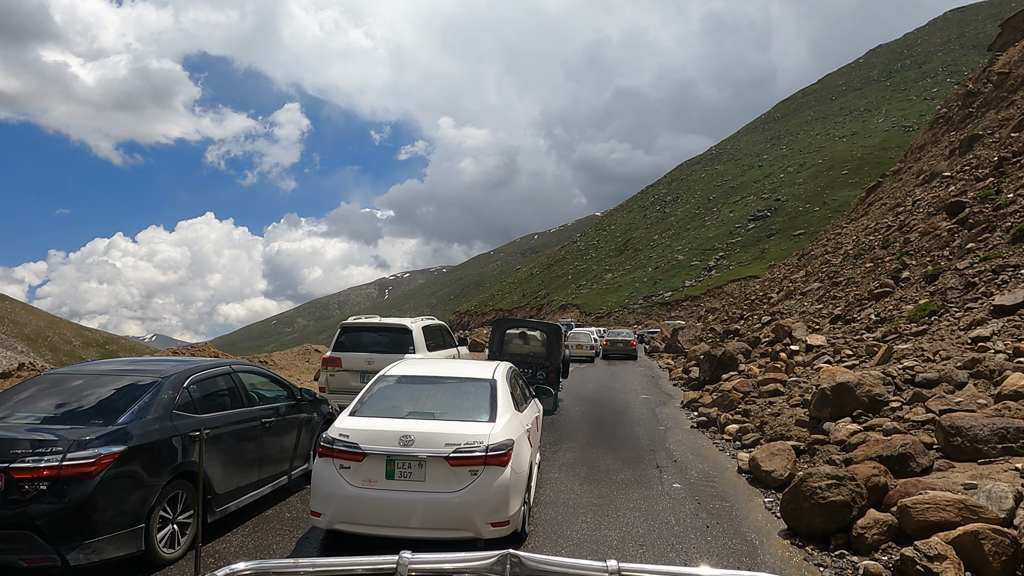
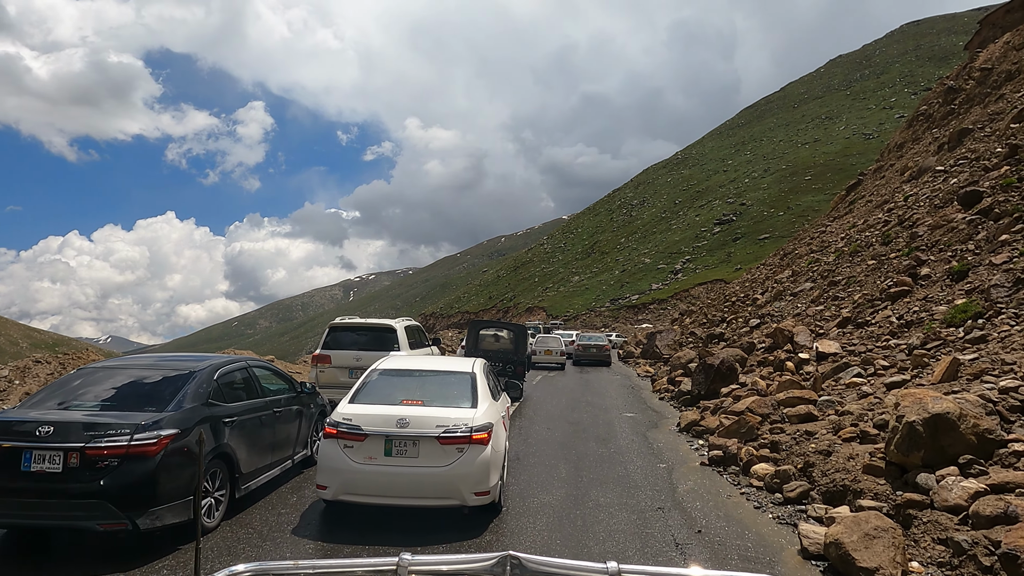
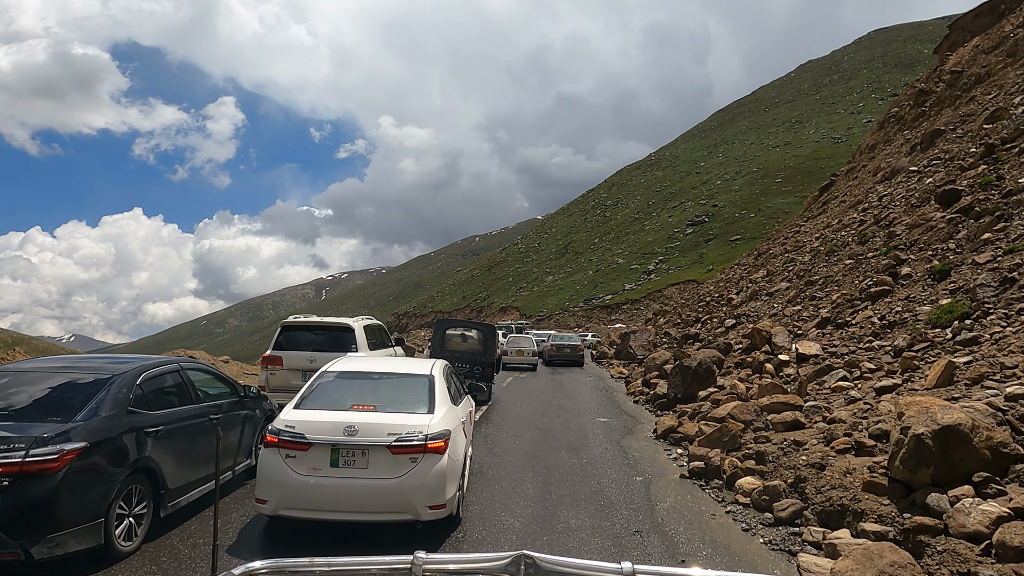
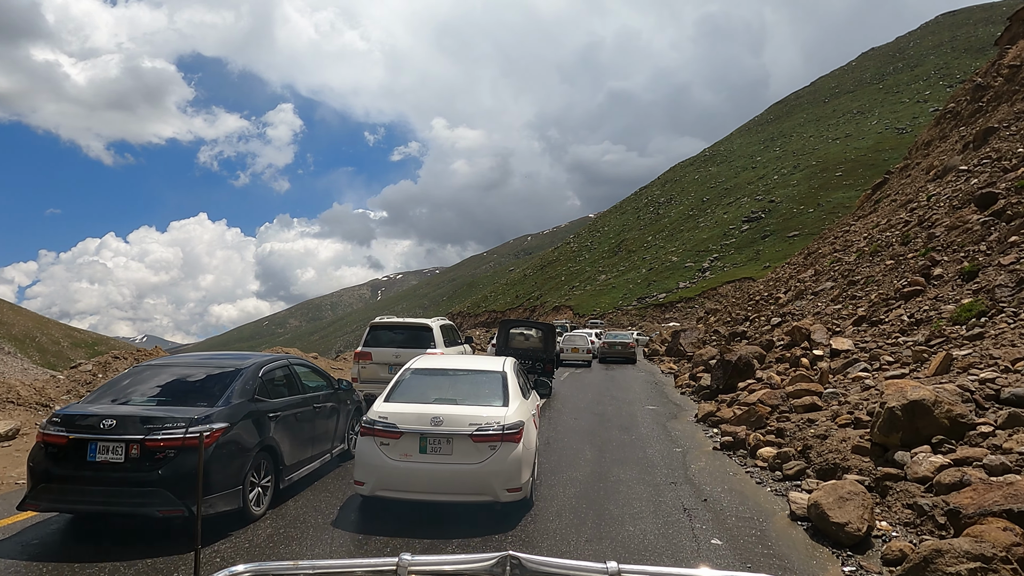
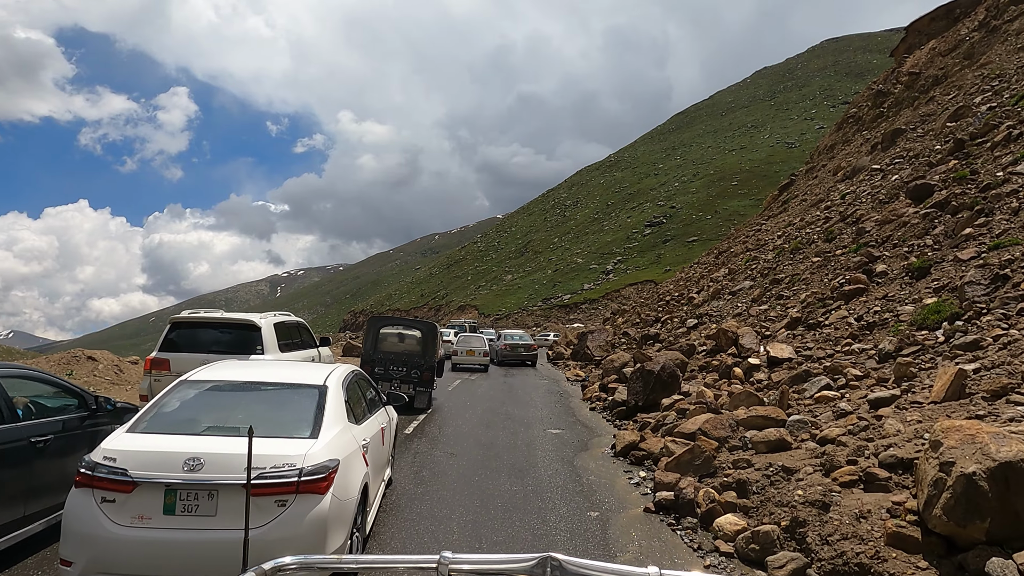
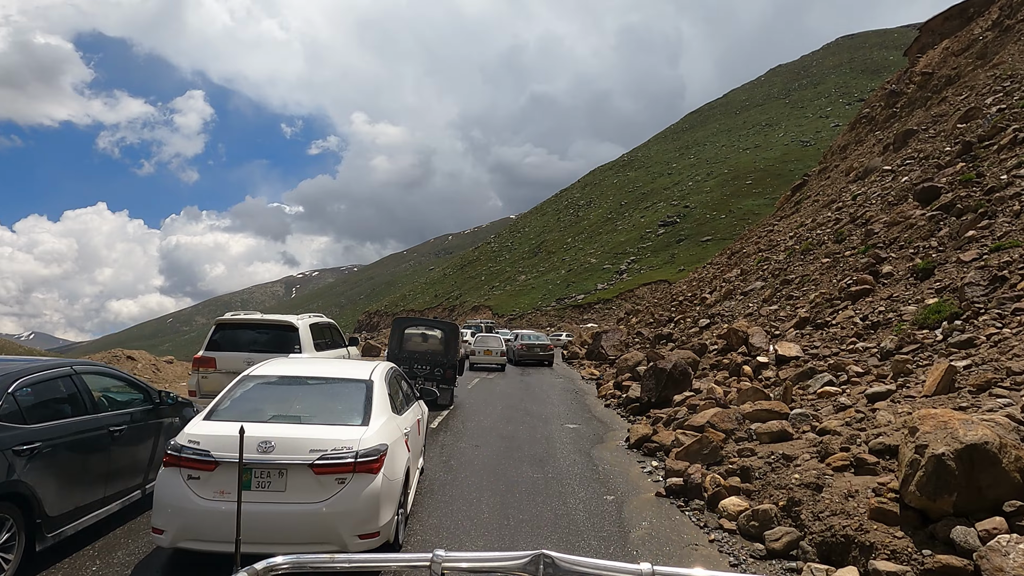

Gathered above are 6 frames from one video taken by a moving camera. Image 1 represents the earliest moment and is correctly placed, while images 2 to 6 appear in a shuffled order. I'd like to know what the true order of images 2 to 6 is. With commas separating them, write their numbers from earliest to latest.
4, 2, 3, 6, 5
